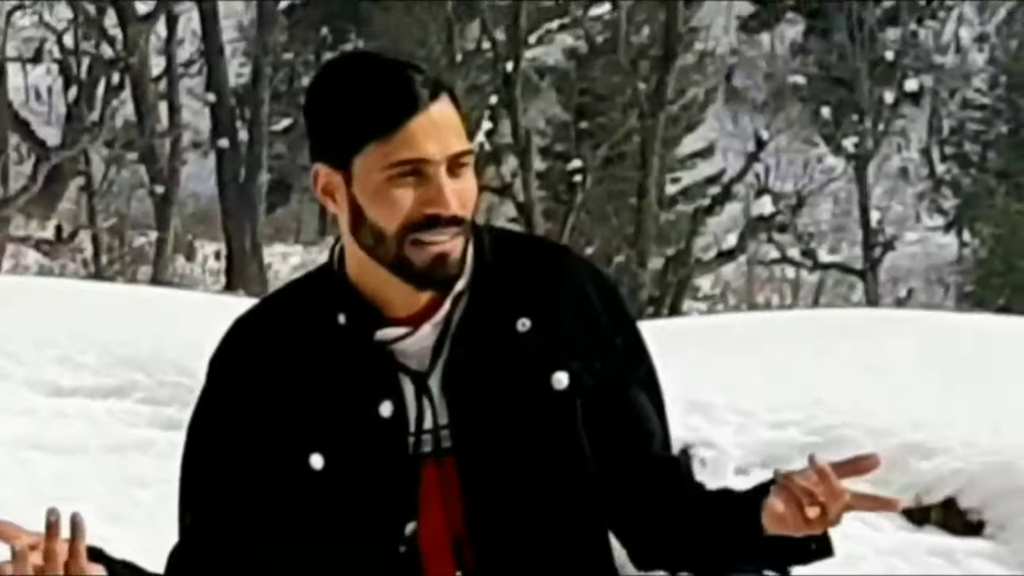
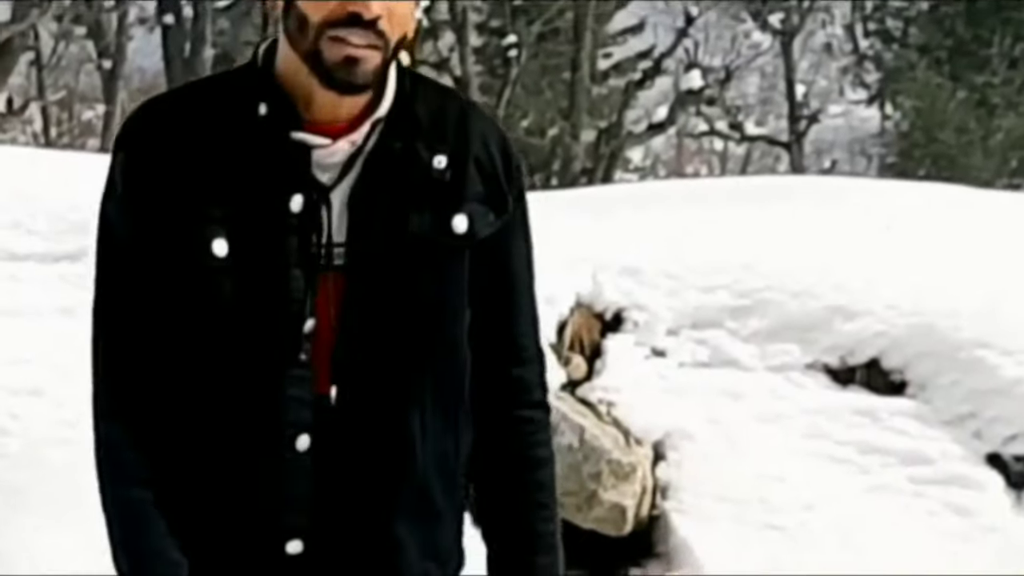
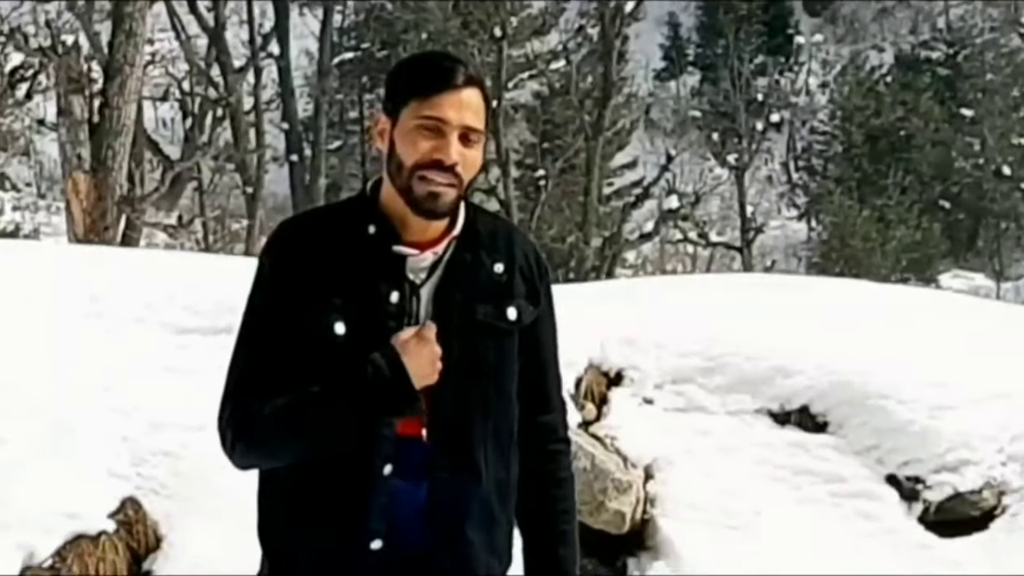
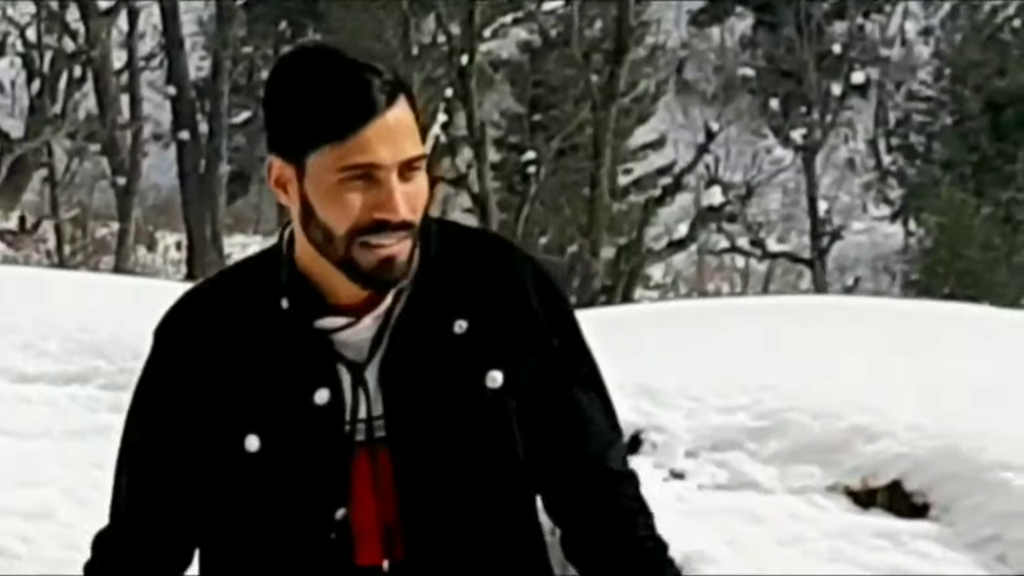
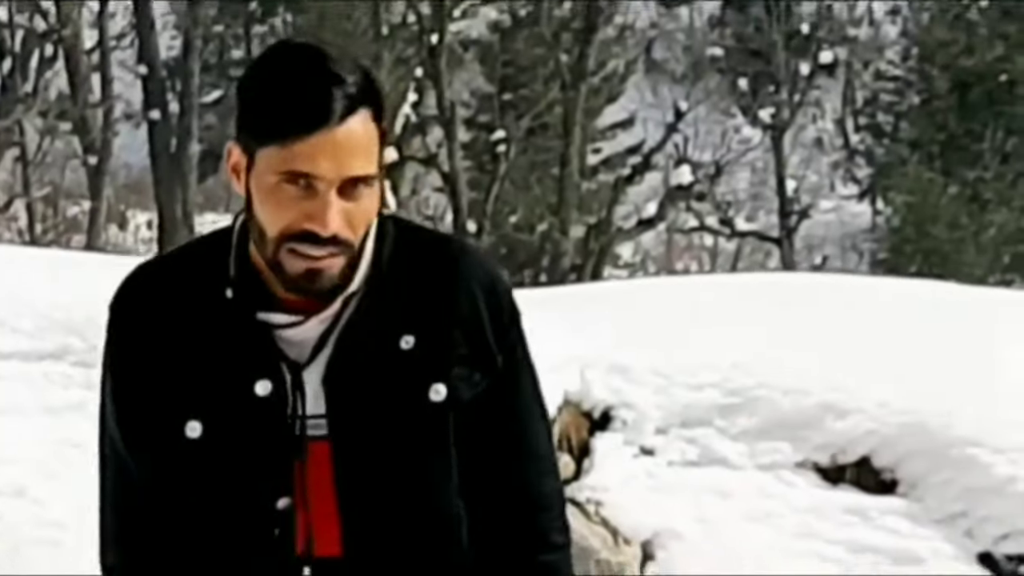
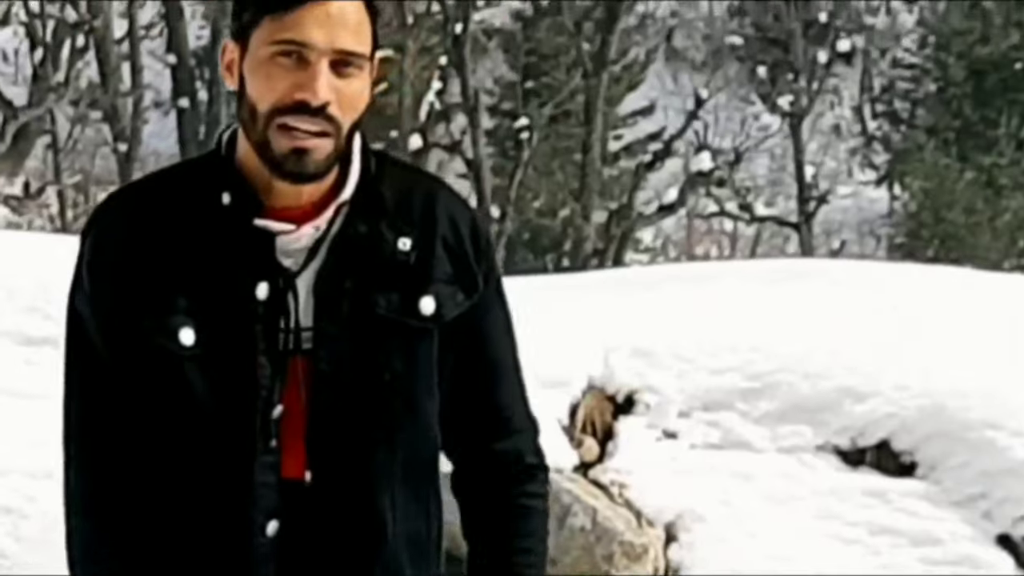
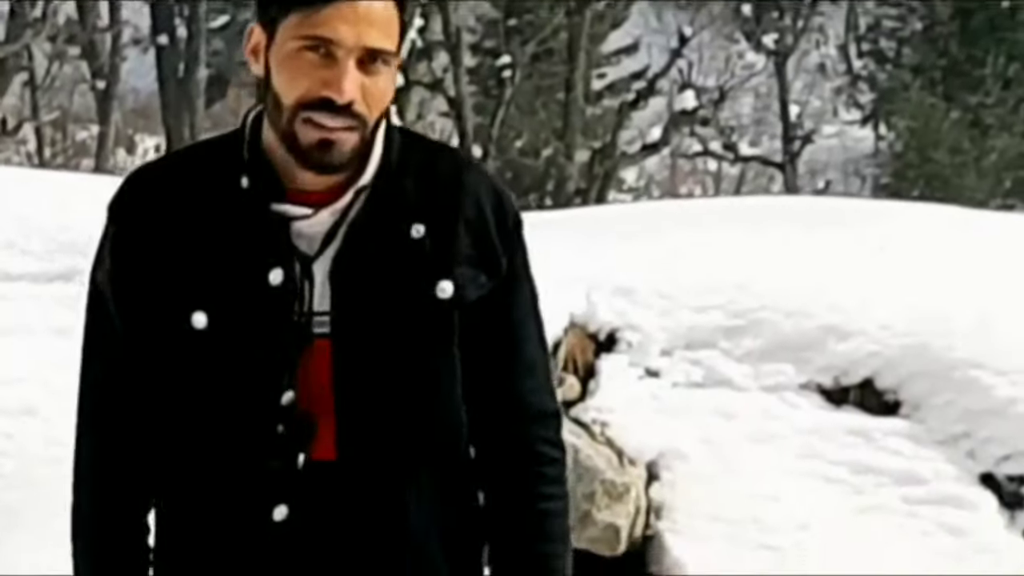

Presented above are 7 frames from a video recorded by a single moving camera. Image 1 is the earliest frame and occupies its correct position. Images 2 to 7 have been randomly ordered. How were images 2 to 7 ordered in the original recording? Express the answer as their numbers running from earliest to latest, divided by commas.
4, 5, 7, 2, 6, 3
